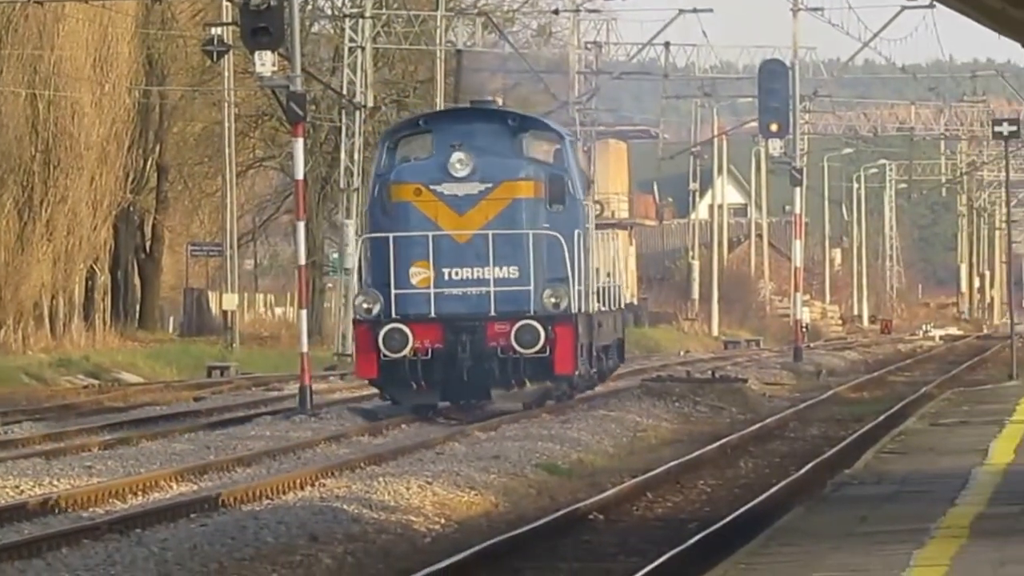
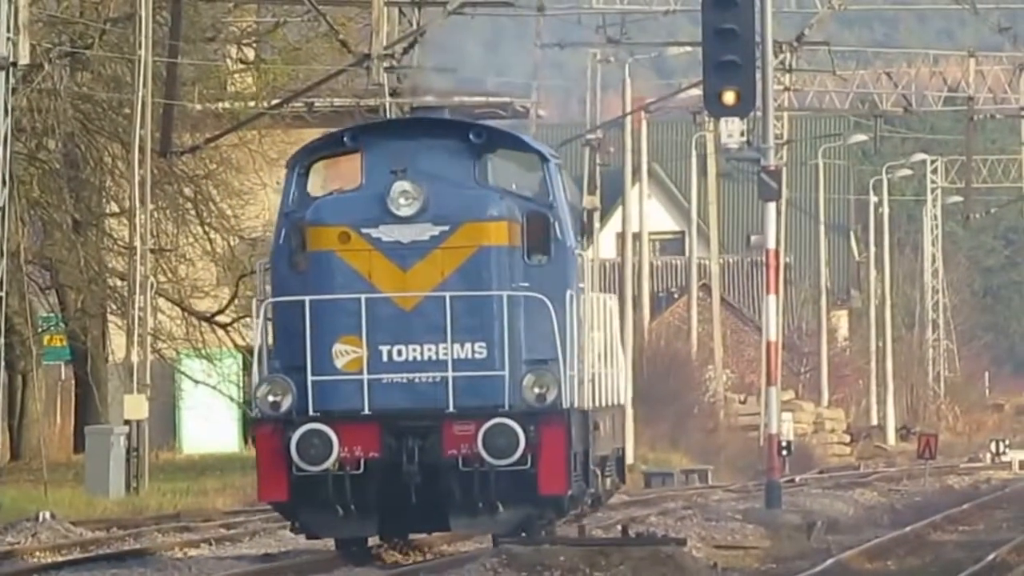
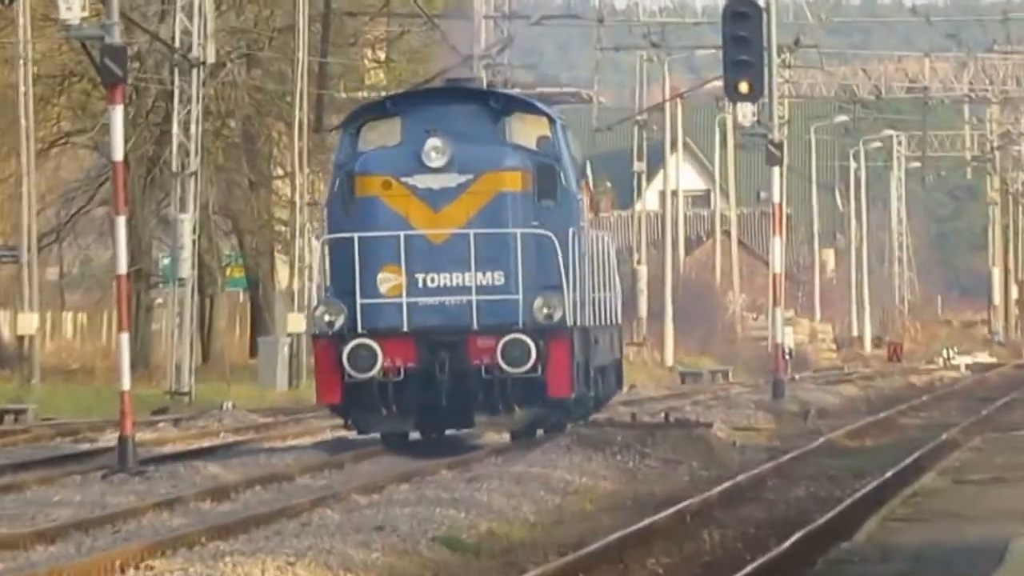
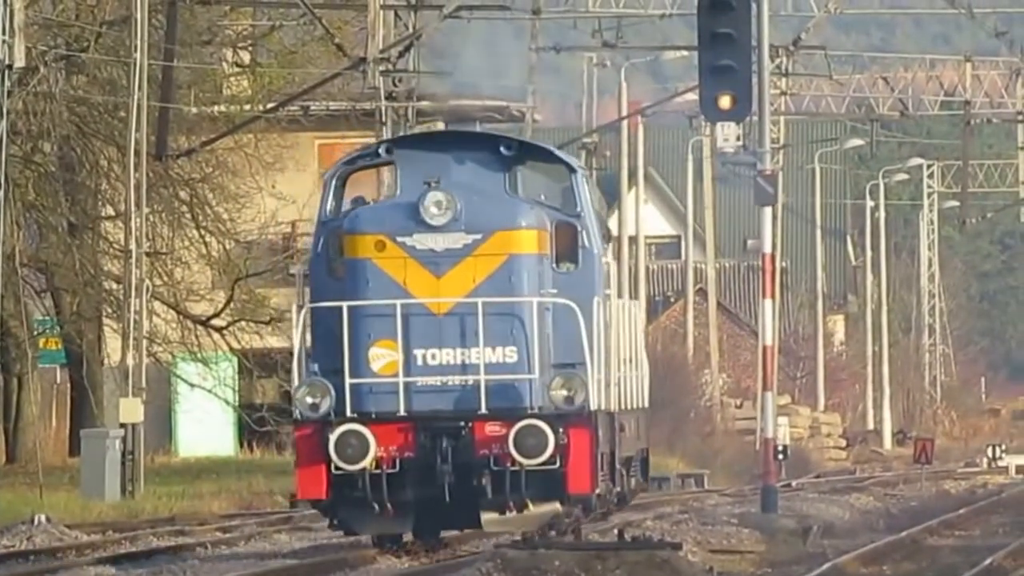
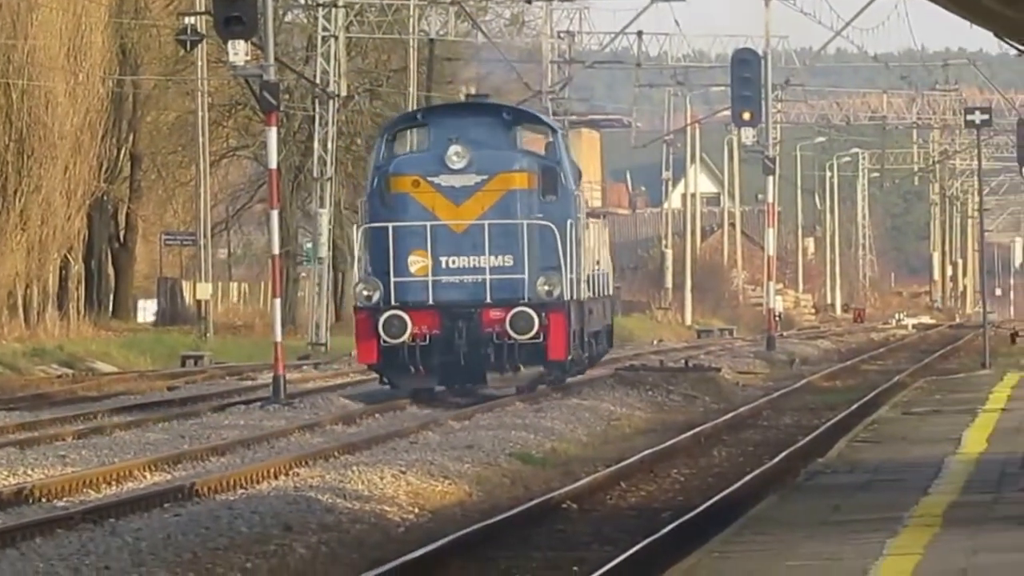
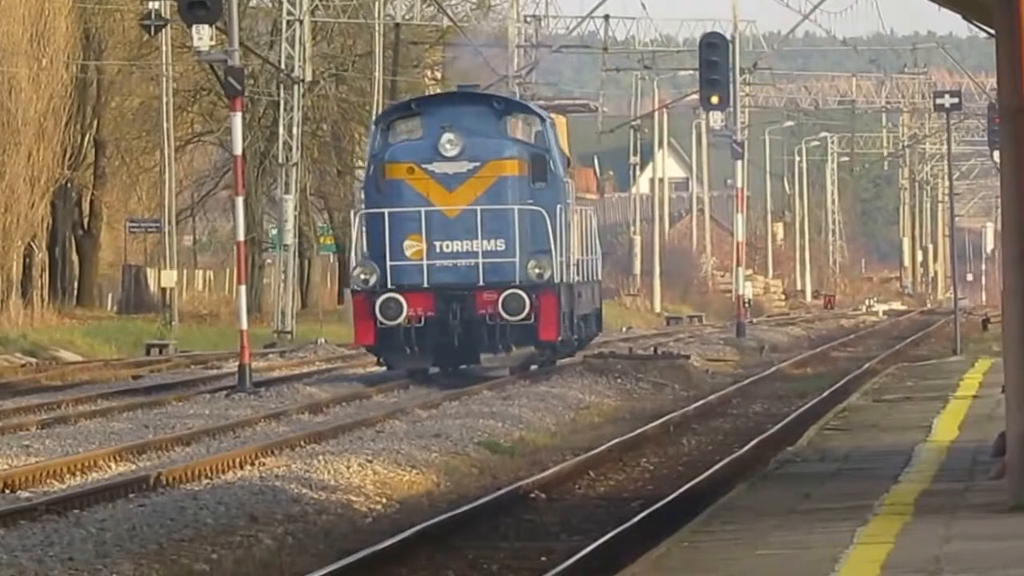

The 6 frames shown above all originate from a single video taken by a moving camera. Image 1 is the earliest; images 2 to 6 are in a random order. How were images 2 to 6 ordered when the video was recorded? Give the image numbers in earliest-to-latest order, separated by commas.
5, 6, 3, 2, 4
